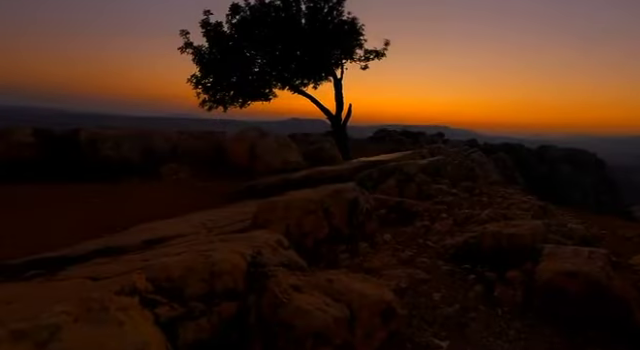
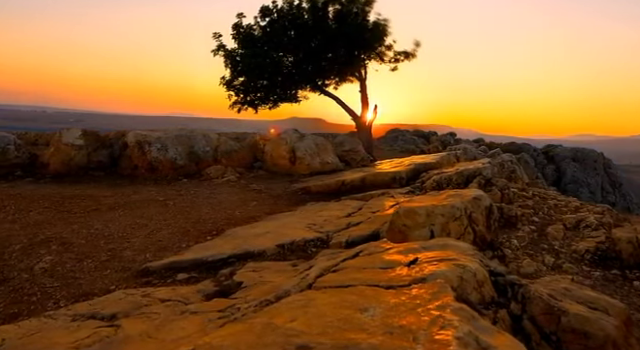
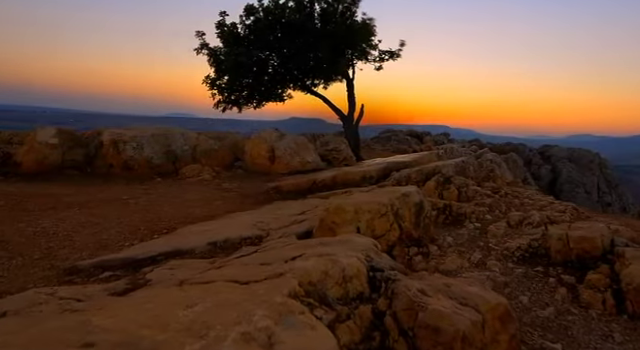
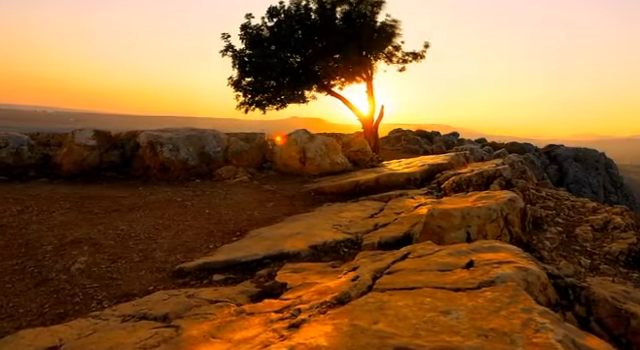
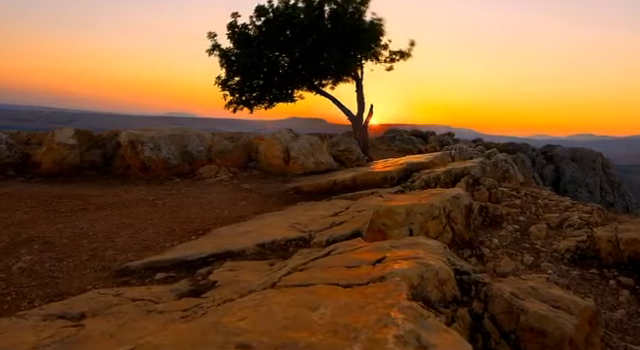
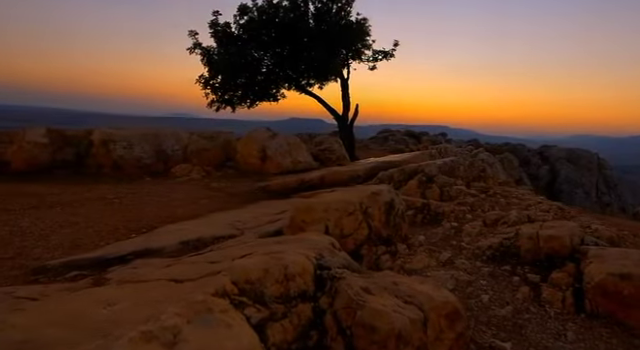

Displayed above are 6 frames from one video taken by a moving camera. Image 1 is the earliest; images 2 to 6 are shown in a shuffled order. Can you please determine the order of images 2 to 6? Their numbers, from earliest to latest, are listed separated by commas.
6, 3, 5, 2, 4
